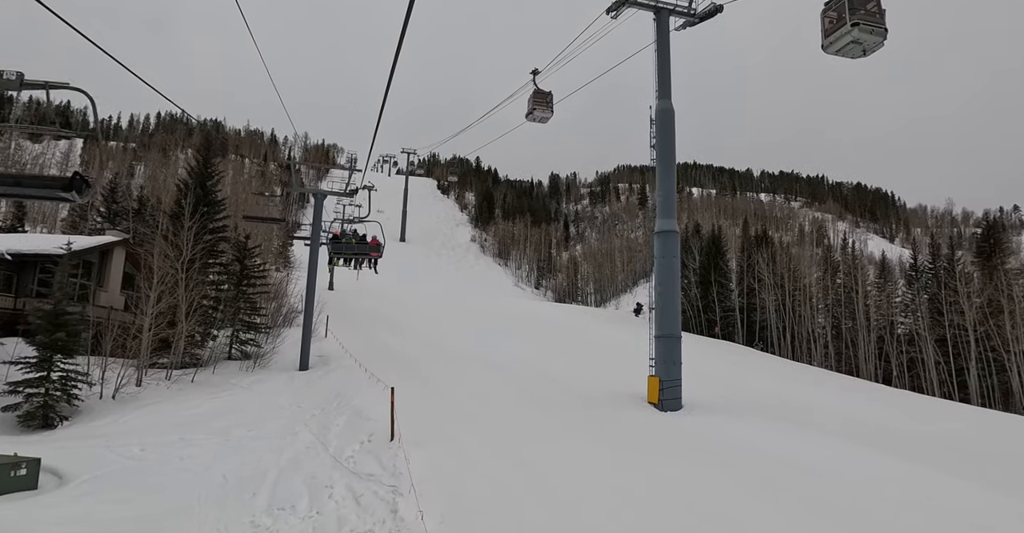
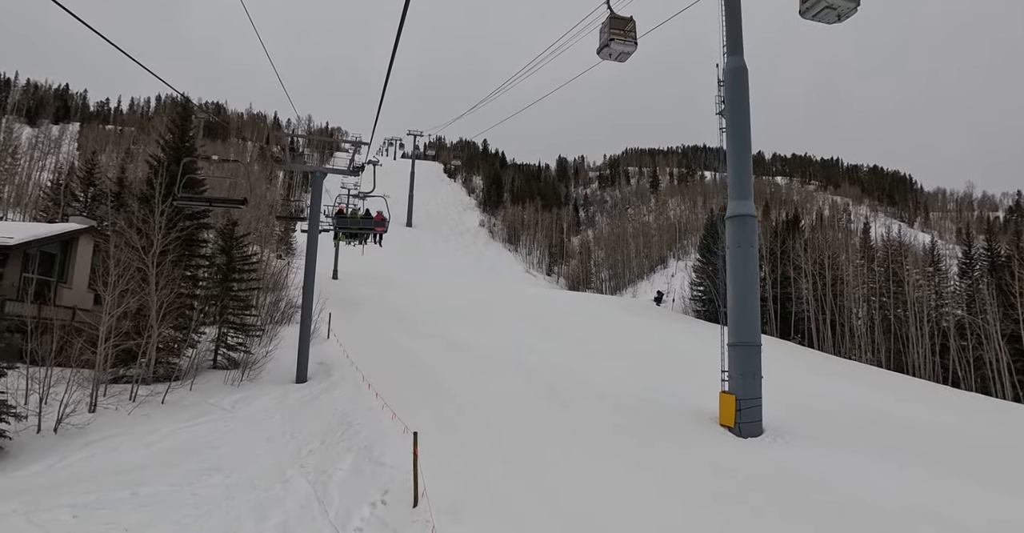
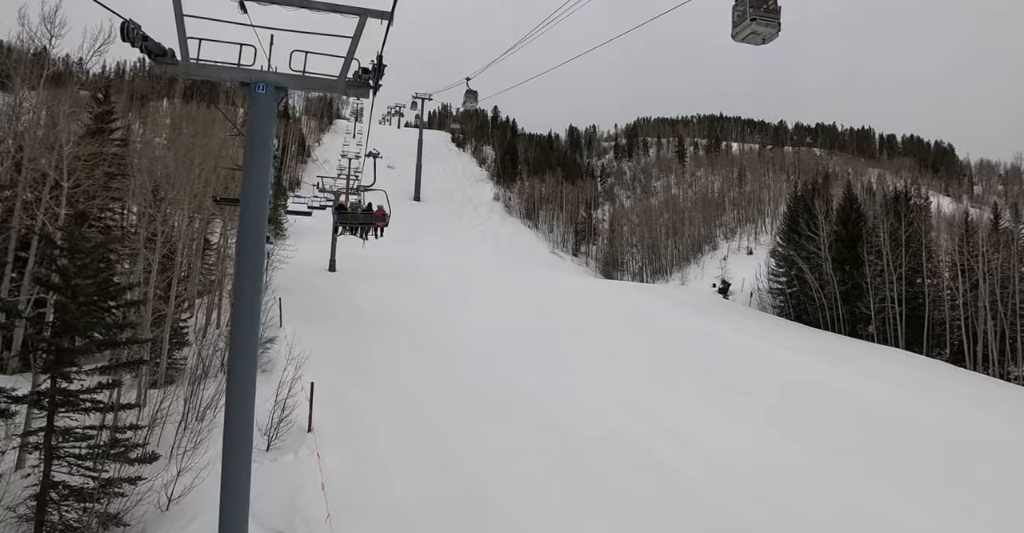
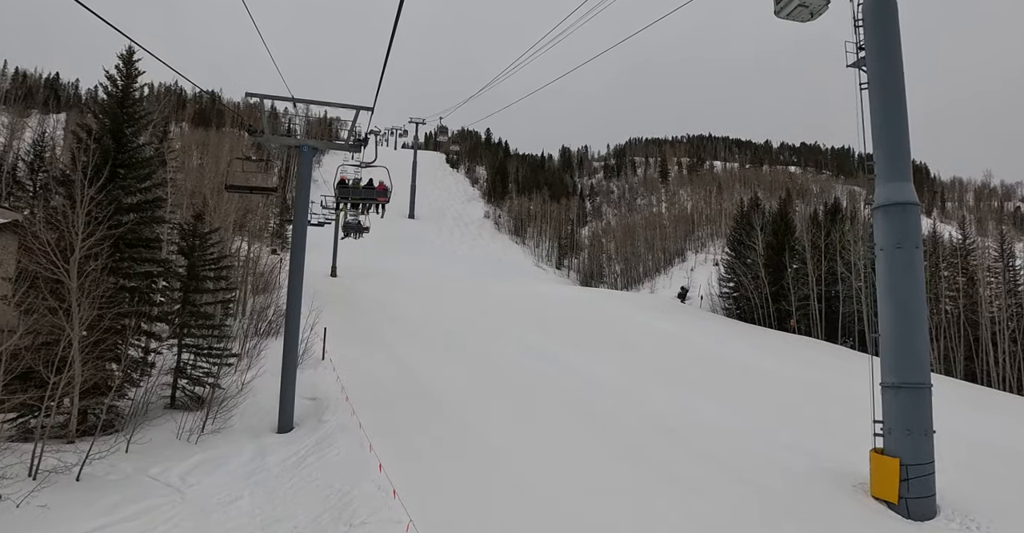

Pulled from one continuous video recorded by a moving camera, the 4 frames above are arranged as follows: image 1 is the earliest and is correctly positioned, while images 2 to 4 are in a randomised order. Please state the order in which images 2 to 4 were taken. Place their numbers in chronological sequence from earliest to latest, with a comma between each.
2, 4, 3
